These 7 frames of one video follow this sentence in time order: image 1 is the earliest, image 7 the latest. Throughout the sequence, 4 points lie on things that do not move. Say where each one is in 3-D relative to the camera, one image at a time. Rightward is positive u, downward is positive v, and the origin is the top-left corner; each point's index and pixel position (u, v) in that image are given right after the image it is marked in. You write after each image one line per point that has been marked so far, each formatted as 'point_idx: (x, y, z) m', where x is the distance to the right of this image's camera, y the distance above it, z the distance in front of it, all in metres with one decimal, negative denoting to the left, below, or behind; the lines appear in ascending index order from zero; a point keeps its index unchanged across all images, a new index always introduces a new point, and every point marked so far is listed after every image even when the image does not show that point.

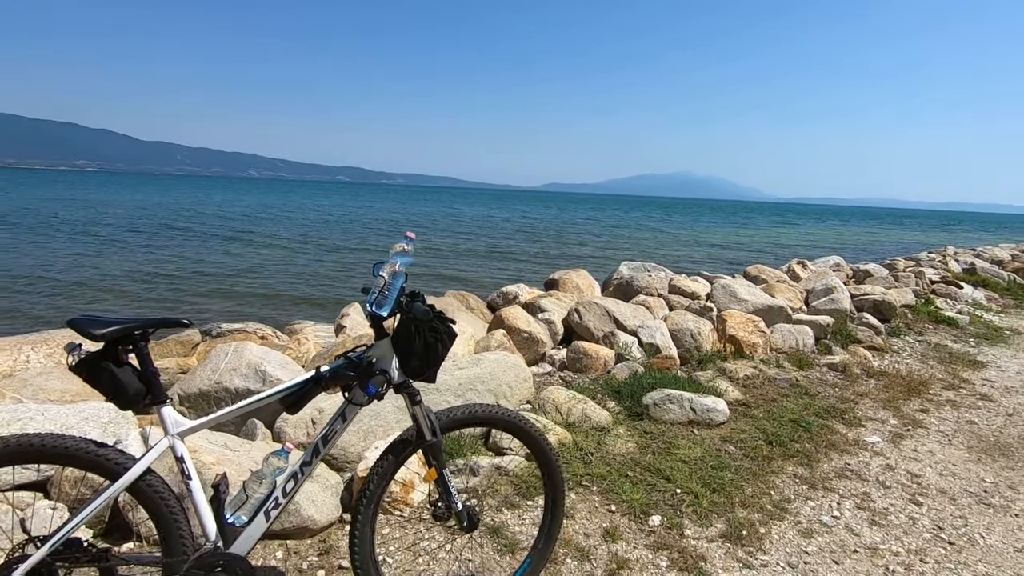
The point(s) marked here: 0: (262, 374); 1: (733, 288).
0: (-2.3, -0.8, +4.8) m
1: (+3.8, 0.0, +9.3) m
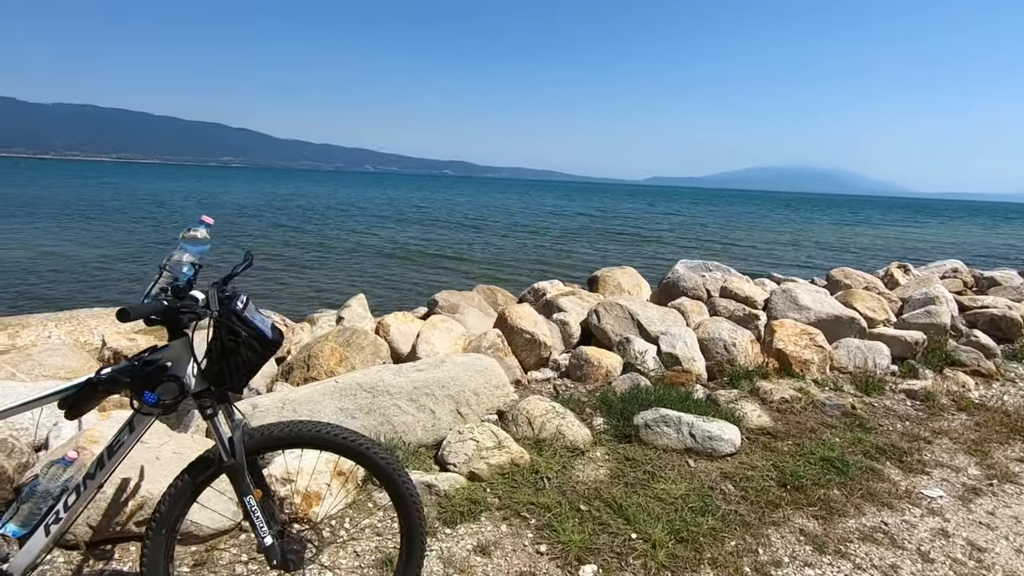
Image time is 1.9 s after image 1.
0: (-2.6, -0.7, +4.8) m
1: (+4.2, -0.1, +8.0) m
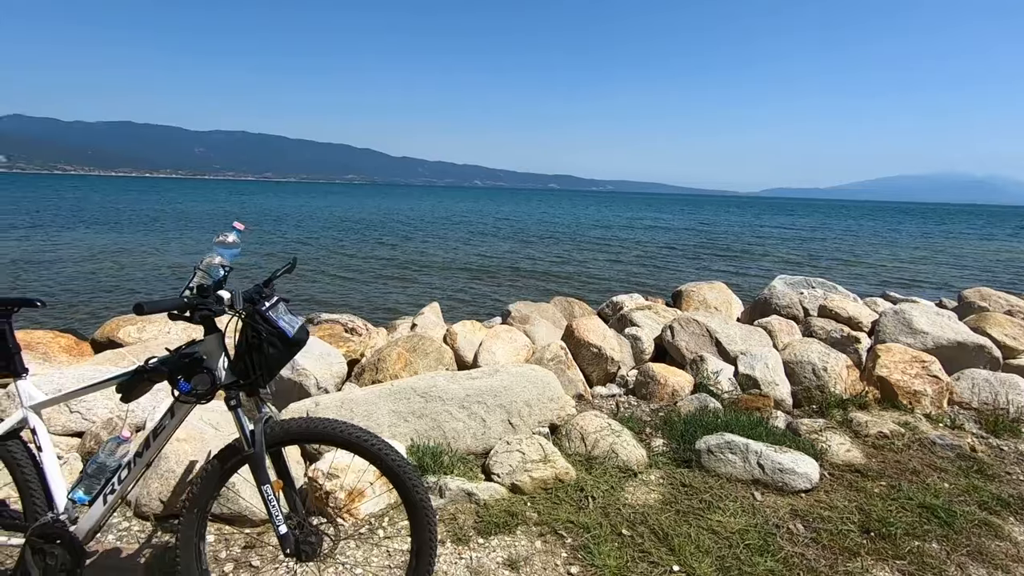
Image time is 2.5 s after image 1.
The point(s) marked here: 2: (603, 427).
0: (-2.1, -0.7, +5.1) m
1: (+5.2, -0.4, +7.1) m
2: (+0.8, -1.2, +4.7) m
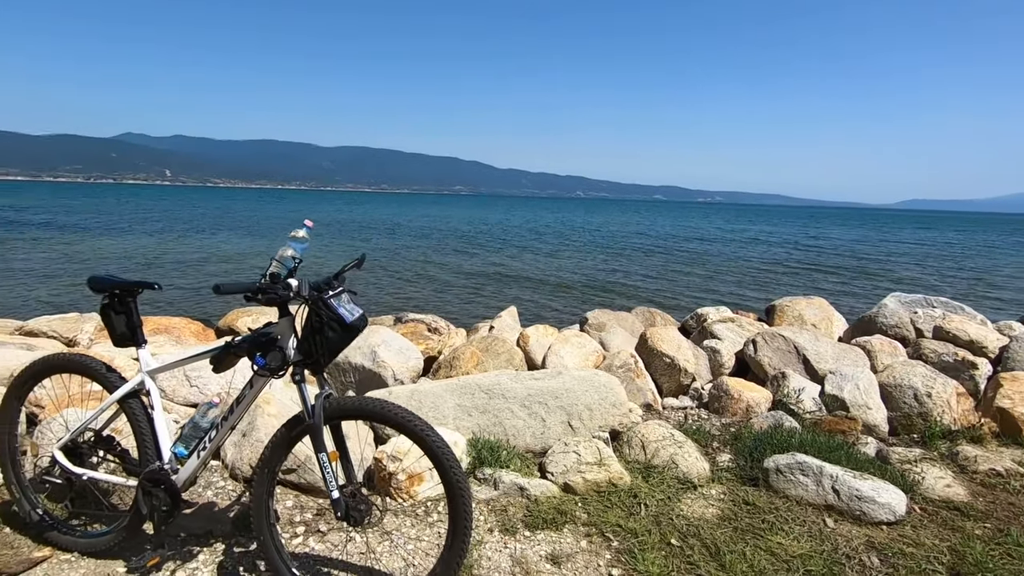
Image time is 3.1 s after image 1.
0: (-1.5, -0.7, +5.6) m
1: (+6.1, -0.6, +6.2) m
2: (+1.3, -1.3, +4.6) m
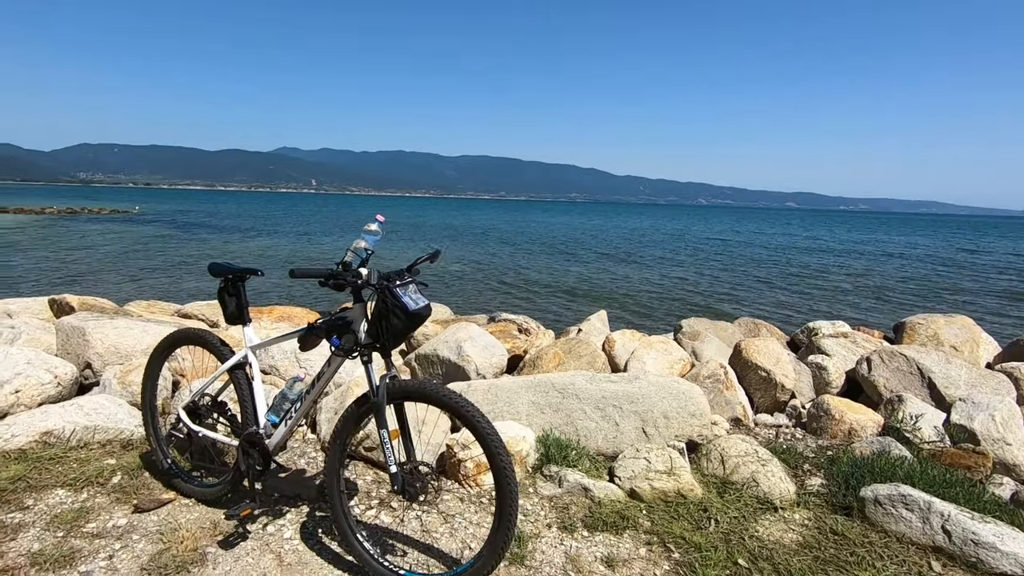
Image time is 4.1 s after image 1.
0: (-0.6, -0.7, +5.9) m
1: (+7.0, -0.8, +4.9) m
2: (+1.9, -1.3, +4.4) m
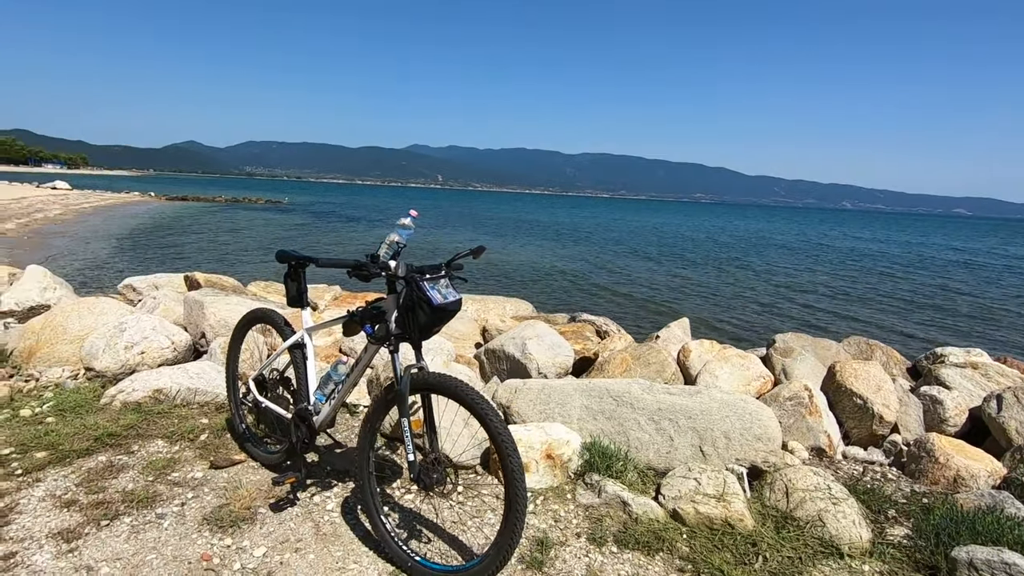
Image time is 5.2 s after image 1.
0: (+0.1, -0.6, +5.9) m
1: (+7.3, -1.2, +3.3) m
2: (+2.2, -1.4, +3.9) m
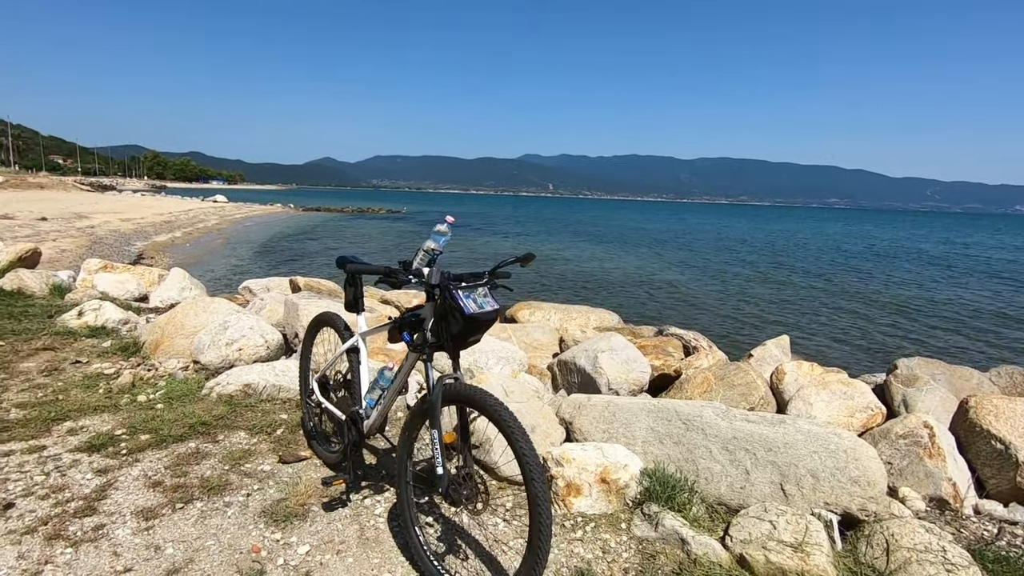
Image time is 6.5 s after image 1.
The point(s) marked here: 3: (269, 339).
0: (+0.9, -0.7, +5.6) m
1: (+7.3, -1.4, +1.6) m
2: (+2.5, -1.6, +3.2) m
3: (-2.9, -0.6, +6.4) m
